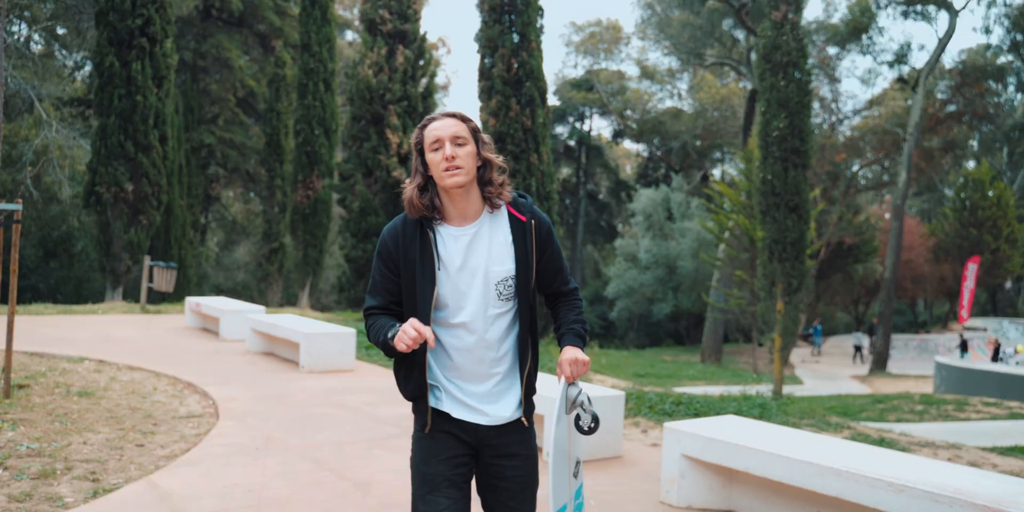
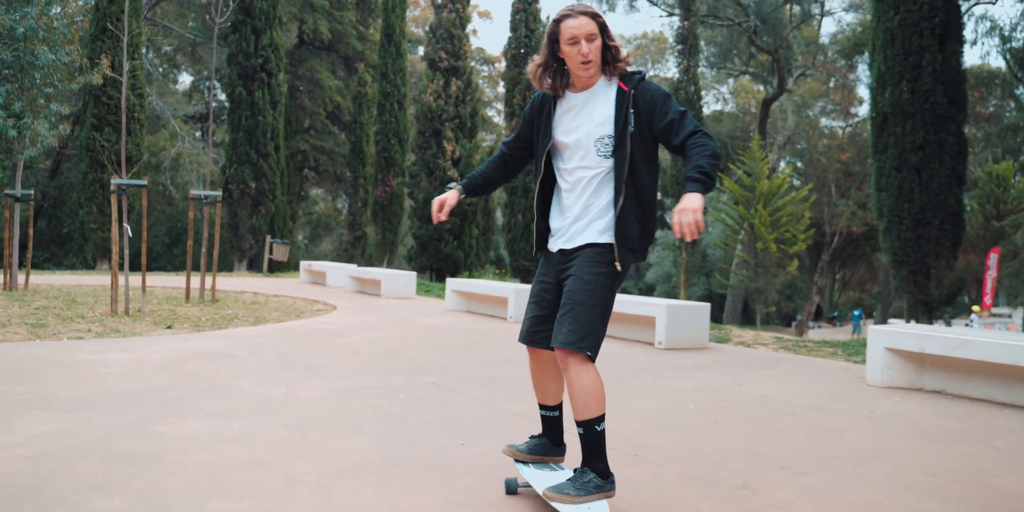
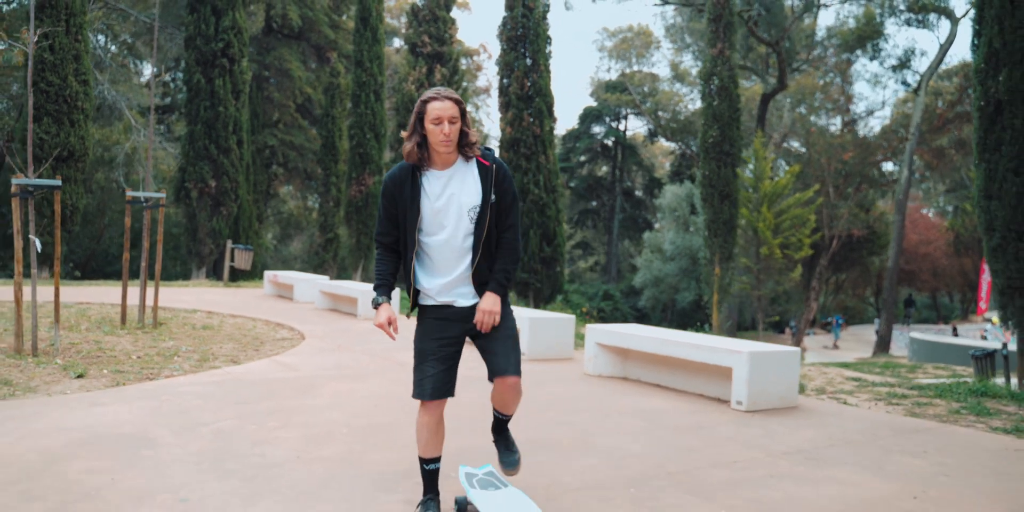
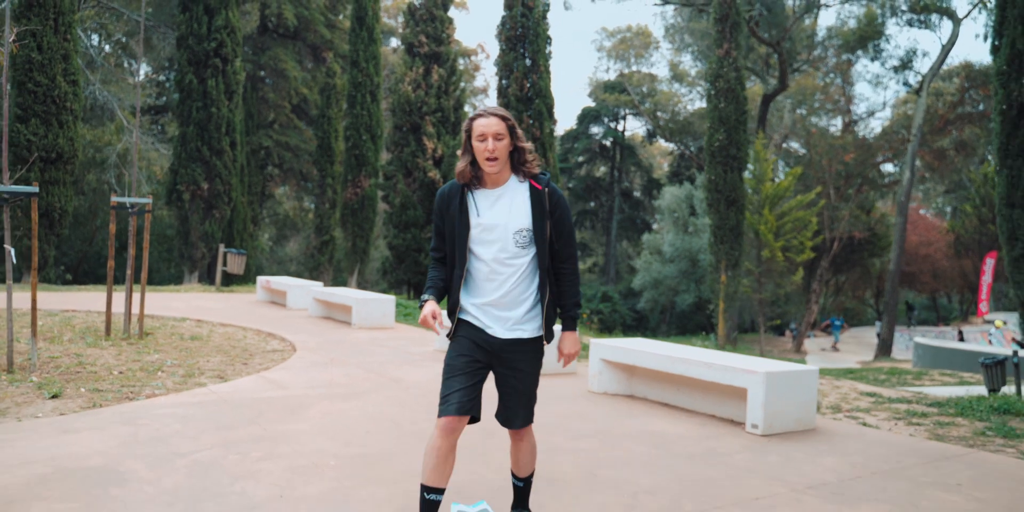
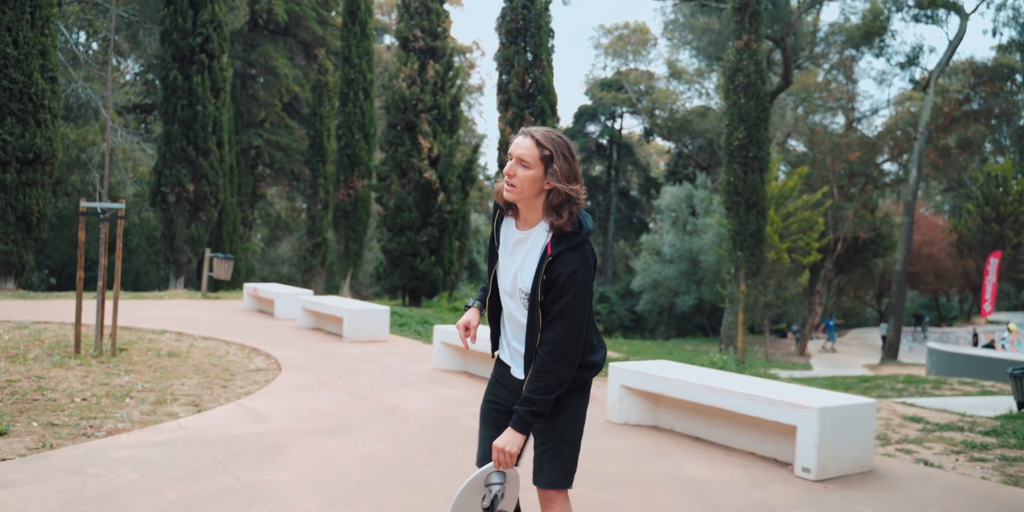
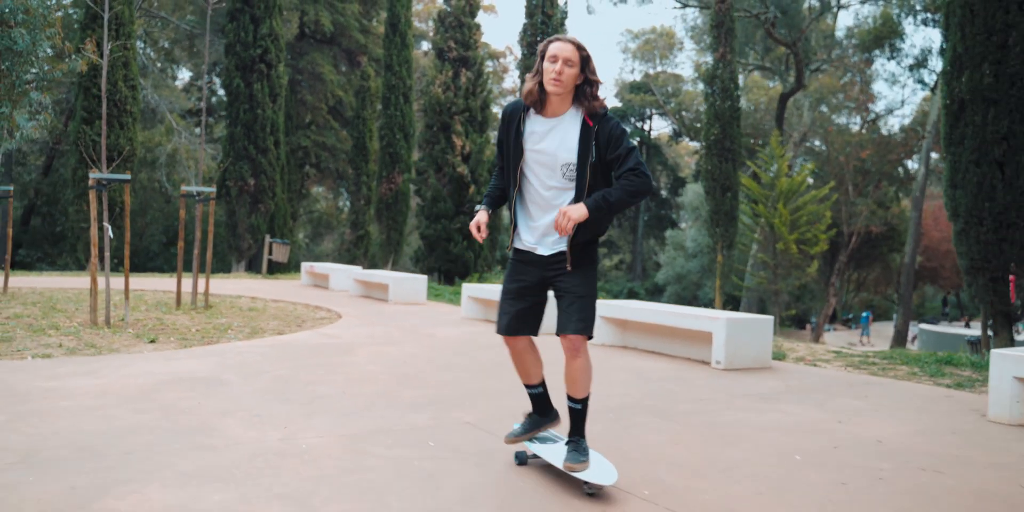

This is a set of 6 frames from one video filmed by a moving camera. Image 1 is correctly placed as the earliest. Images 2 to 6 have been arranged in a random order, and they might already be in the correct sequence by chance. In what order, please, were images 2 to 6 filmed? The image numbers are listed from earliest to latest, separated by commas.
5, 4, 3, 6, 2
